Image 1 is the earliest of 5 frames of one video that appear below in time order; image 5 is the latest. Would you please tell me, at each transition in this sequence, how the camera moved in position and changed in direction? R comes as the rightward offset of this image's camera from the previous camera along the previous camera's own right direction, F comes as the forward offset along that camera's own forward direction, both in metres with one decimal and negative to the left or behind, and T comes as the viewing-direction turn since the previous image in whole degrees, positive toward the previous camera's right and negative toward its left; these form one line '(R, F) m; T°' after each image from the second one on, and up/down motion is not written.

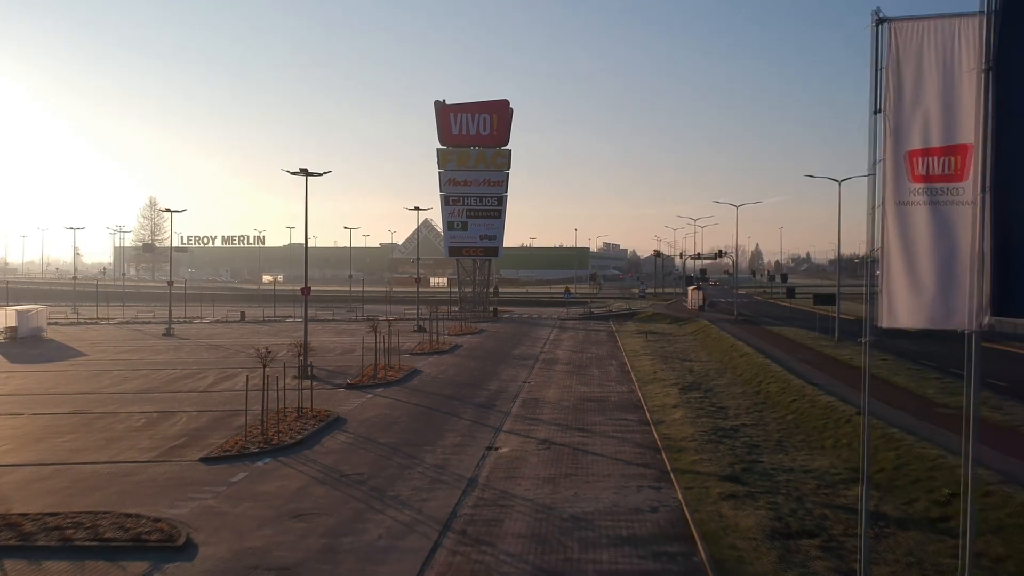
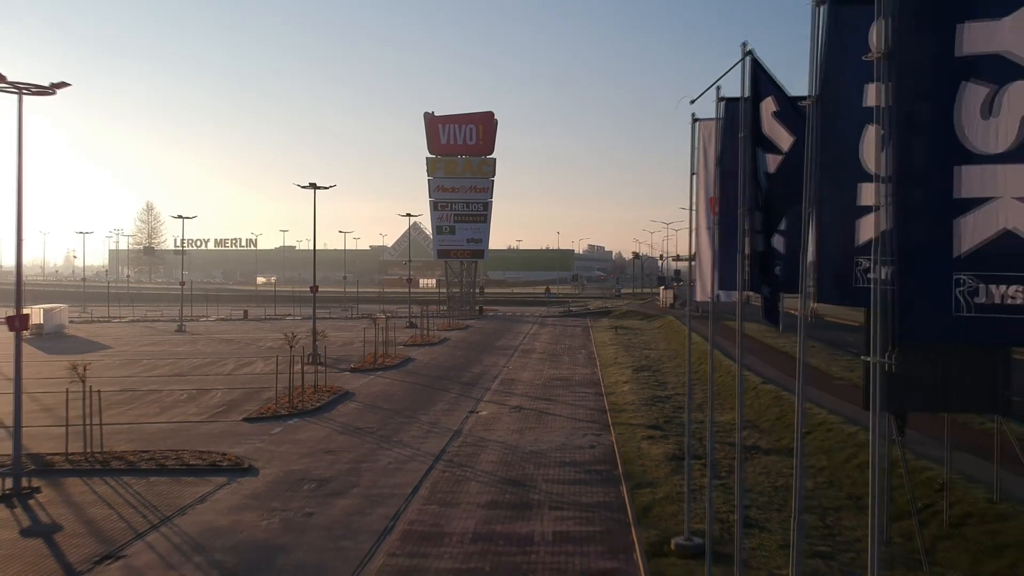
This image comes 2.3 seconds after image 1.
(+0.3, -4.2) m; +1°
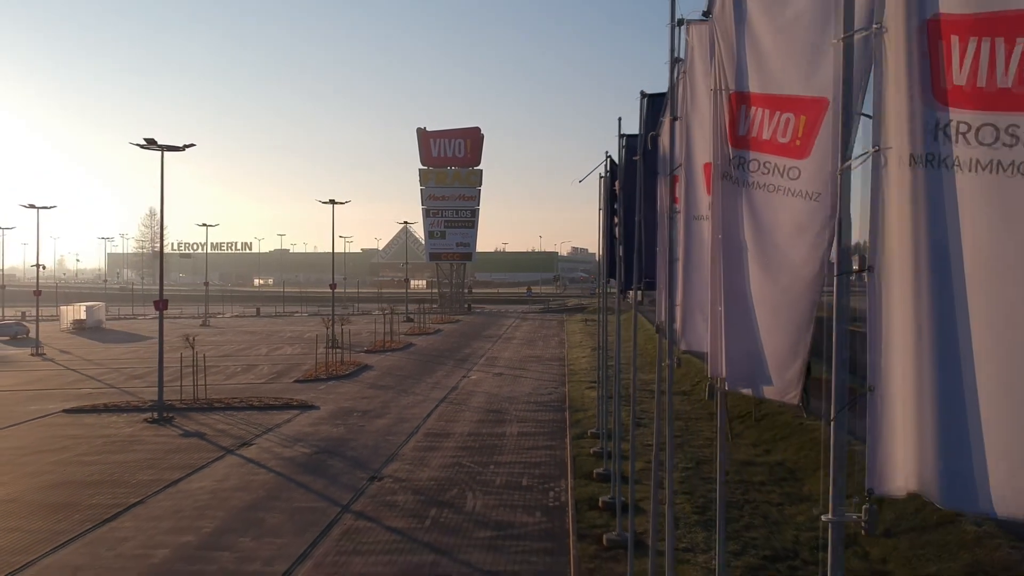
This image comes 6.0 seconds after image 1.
(+0.2, -6.8) m; +1°
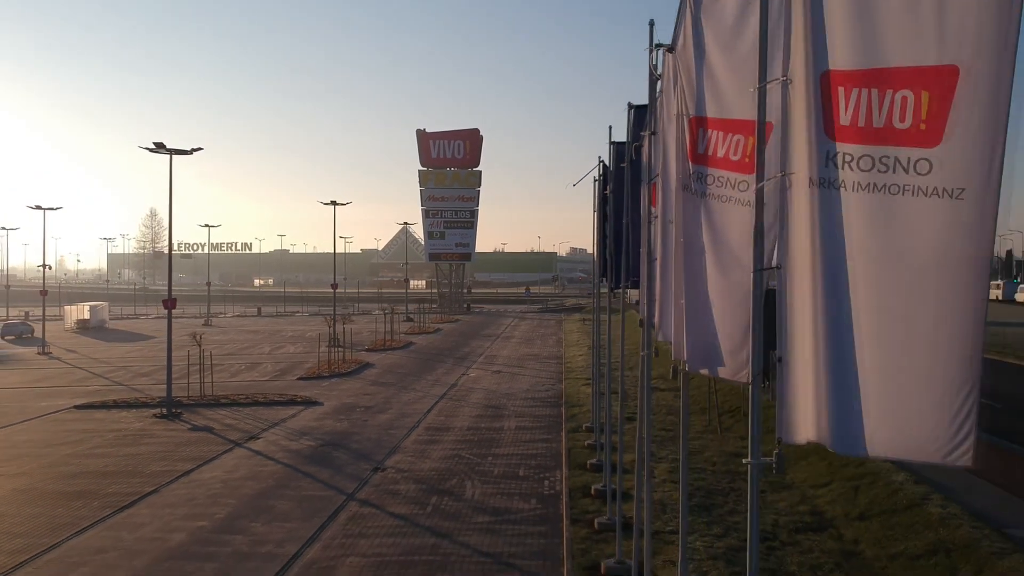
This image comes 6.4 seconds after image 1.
(0.0, -0.7) m; 0°
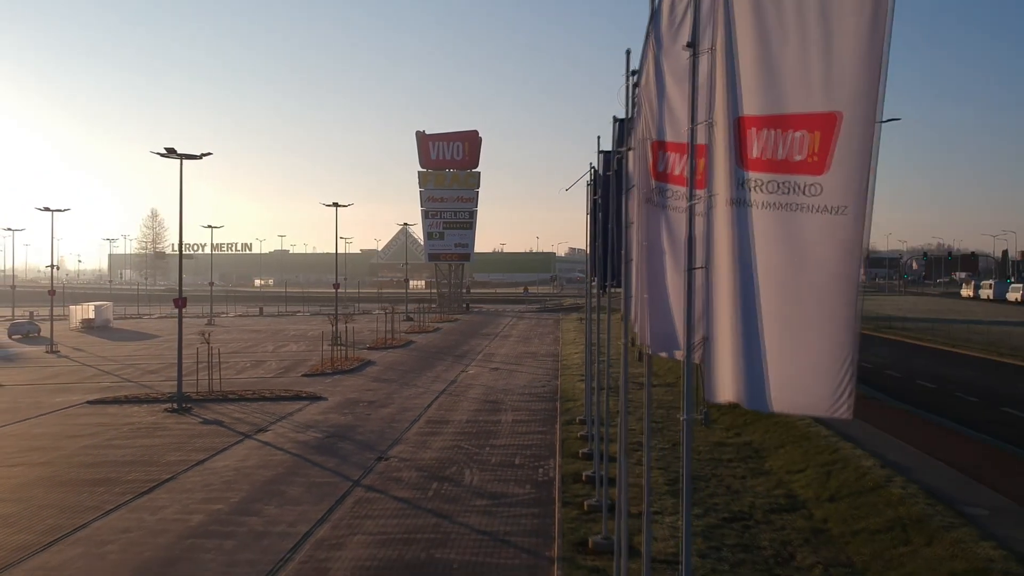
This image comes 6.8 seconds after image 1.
(+0.1, -0.9) m; 0°
